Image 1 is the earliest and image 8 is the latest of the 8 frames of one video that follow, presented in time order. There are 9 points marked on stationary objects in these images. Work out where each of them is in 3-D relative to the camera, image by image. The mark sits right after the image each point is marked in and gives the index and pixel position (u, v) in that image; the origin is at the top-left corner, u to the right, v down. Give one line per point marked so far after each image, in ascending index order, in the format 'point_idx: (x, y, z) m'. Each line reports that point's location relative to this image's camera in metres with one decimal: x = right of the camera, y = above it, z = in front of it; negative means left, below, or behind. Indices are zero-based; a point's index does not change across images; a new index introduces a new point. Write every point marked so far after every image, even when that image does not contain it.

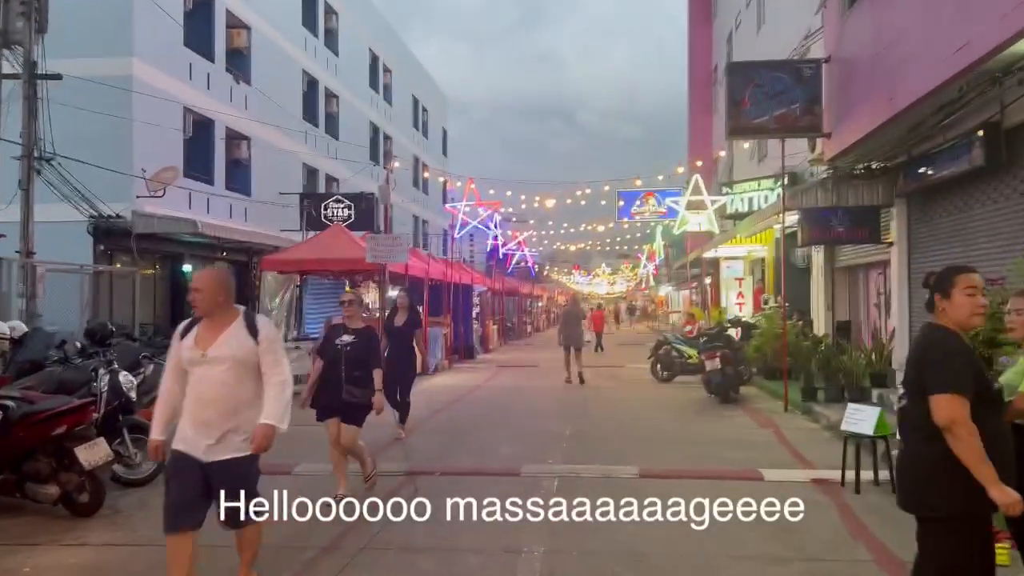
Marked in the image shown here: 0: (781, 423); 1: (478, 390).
0: (+4.1, -2.0, +11.8) m
1: (-0.5, -2.2, +18.5) m
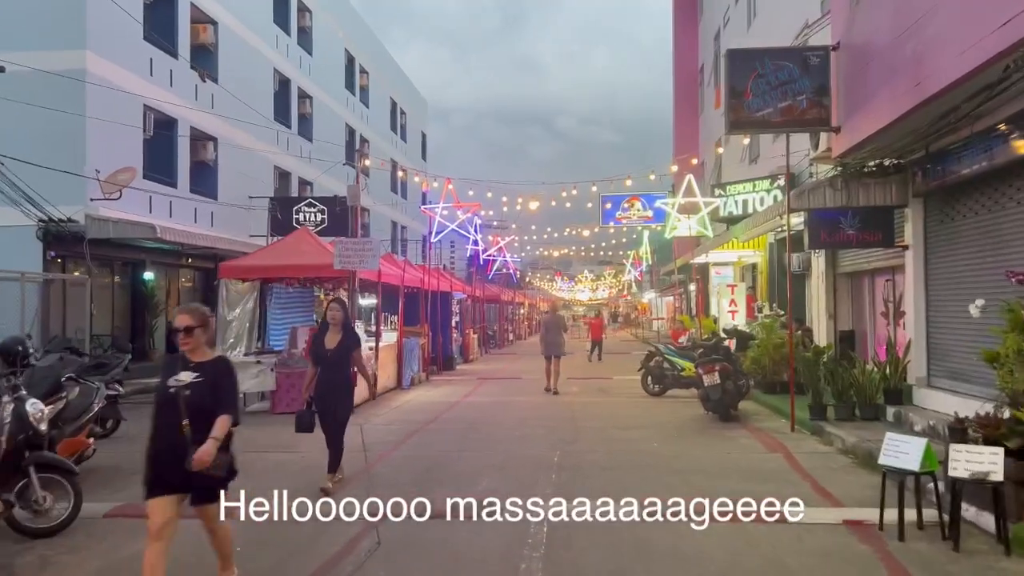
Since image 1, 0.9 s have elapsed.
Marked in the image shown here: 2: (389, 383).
0: (+3.8, -2.2, +10.7) m
1: (-0.9, -2.4, +17.2) m
2: (-2.9, -2.2, +18.2) m
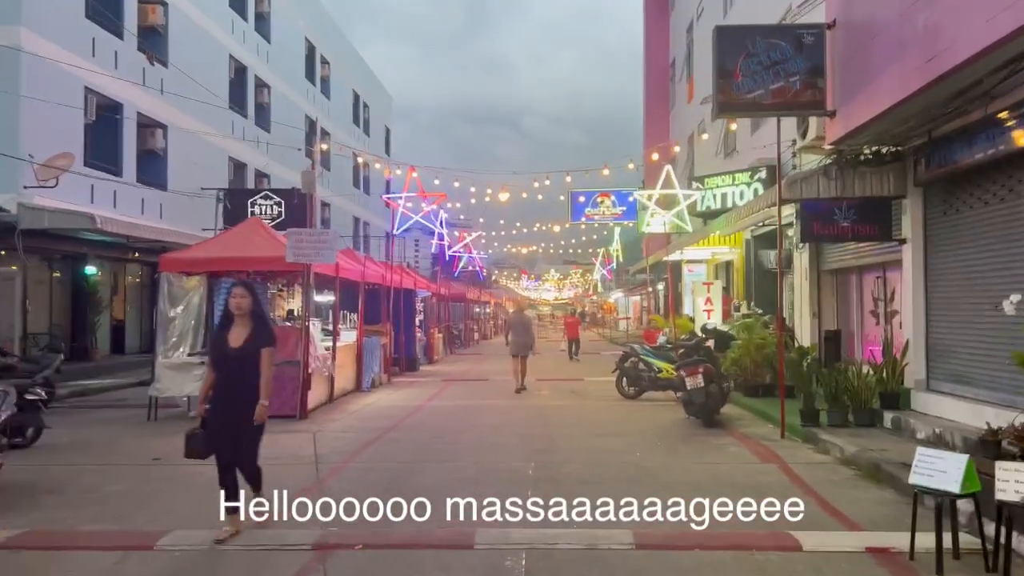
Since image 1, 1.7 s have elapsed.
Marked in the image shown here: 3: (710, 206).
0: (+3.4, -2.1, +9.9) m
1: (-1.6, -2.3, +16.2) m
2: (-3.6, -2.1, +17.0) m
3: (+4.8, +2.0, +18.6) m
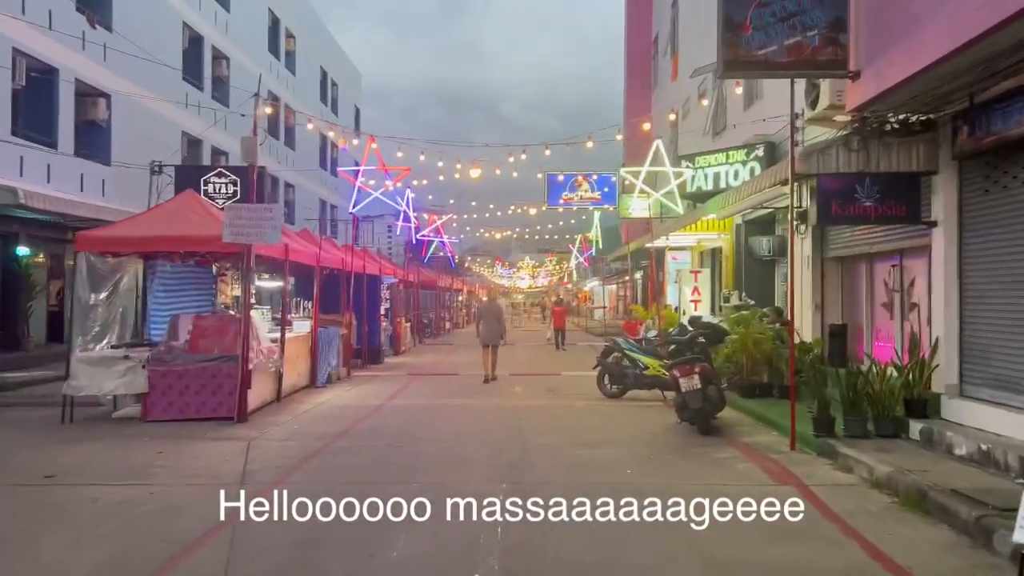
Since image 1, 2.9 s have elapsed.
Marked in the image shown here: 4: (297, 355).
0: (+3.1, -2.0, +8.4) m
1: (-2.1, -2.1, +14.5) m
2: (-4.2, -1.9, +15.3) m
3: (+4.2, +2.2, +17.1) m
4: (-4.2, -1.3, +15.2) m
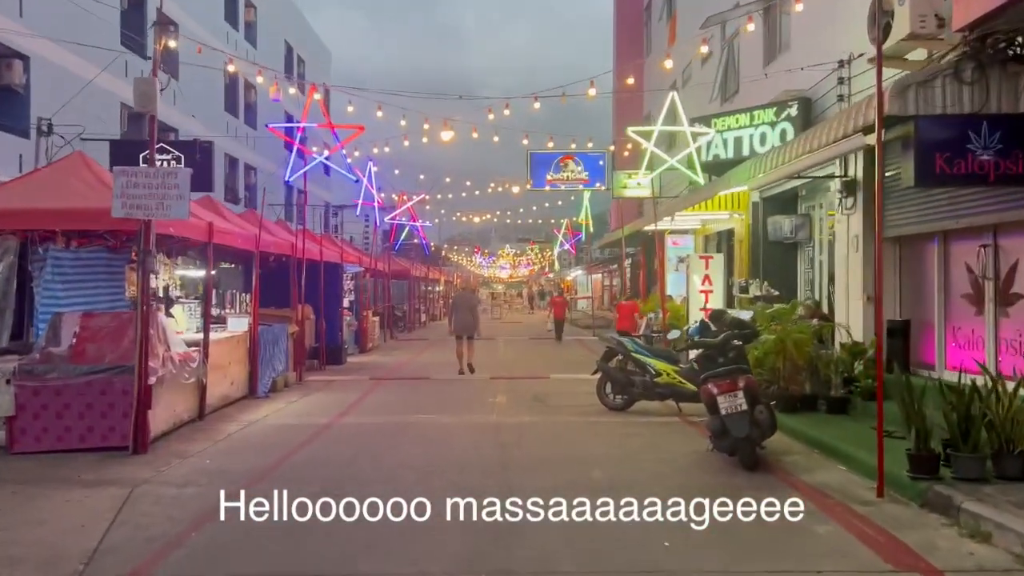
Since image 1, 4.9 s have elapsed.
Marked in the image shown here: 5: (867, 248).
0: (+2.9, -1.9, +5.8) m
1: (-2.4, -1.9, +11.8) m
2: (-4.5, -1.7, +12.5) m
3: (+3.8, +2.5, +14.5) m
4: (-4.5, -1.1, +12.4) m
5: (+5.0, +0.6, +11.0) m
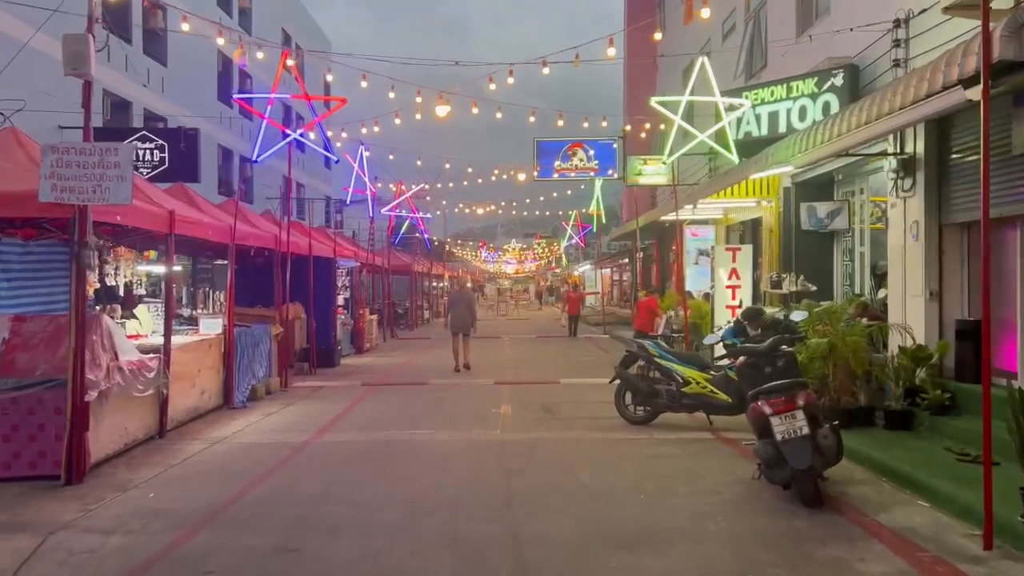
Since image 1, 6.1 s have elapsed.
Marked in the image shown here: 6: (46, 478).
0: (+3.0, -1.8, +4.3) m
1: (-2.3, -1.8, +10.4) m
2: (-4.4, -1.7, +11.1) m
3: (+3.9, +2.5, +12.9) m
4: (-4.4, -1.1, +11.0) m
5: (+5.1, +0.6, +9.4) m
6: (-4.5, -1.8, +7.6) m
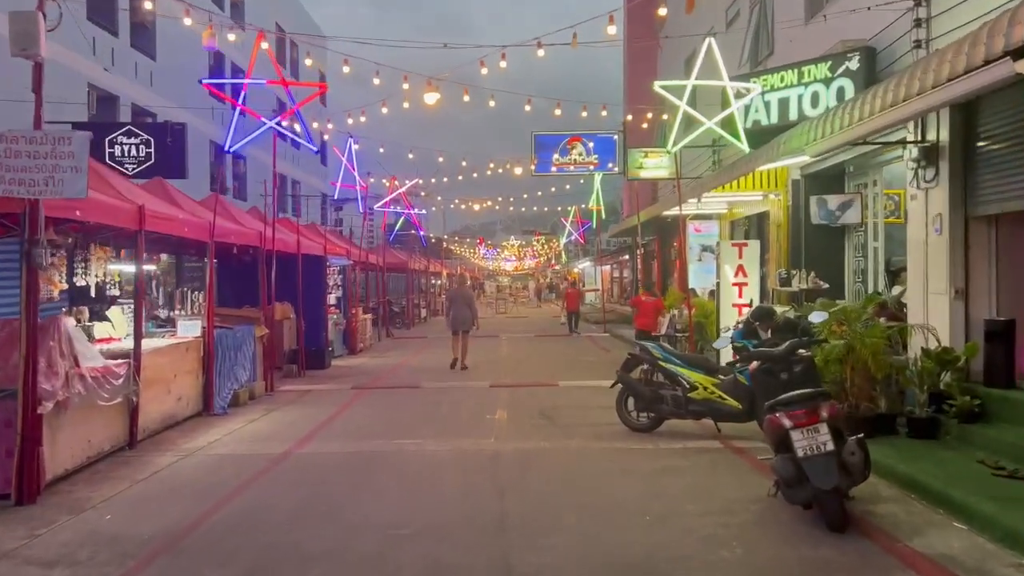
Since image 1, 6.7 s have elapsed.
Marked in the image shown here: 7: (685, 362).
0: (+2.9, -1.8, +3.7) m
1: (-2.4, -1.8, +9.7) m
2: (-4.5, -1.7, +10.5) m
3: (+3.8, +2.6, +12.3) m
4: (-4.5, -1.1, +10.4) m
5: (+5.0, +0.7, +8.8) m
6: (-4.6, -1.9, +6.9) m
7: (+2.0, -0.9, +9.1) m
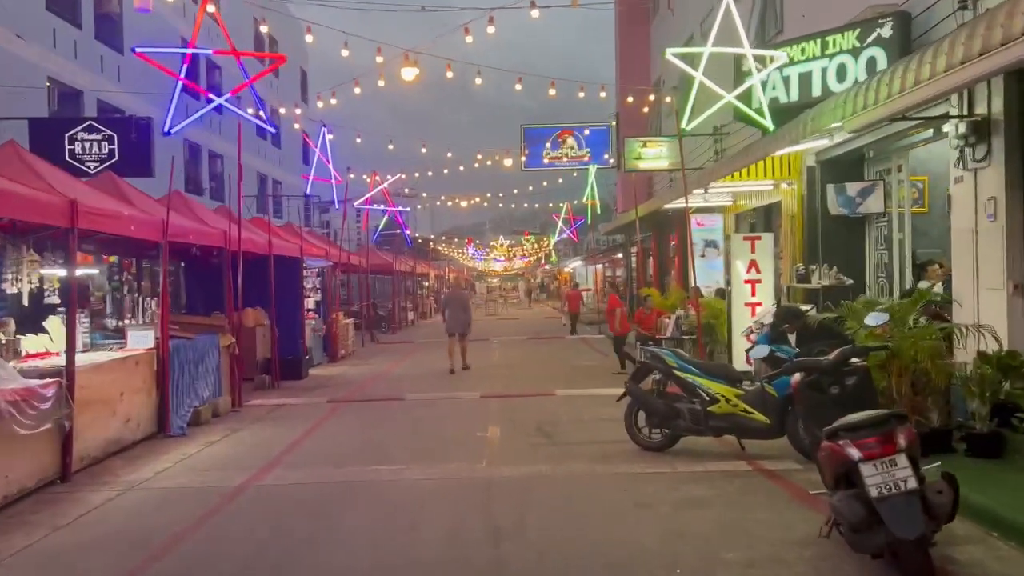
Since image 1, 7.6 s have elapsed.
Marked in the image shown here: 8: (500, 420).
0: (+2.9, -1.8, +2.5) m
1: (-2.4, -1.9, +8.5) m
2: (-4.6, -1.7, +9.2) m
3: (+3.6, +2.6, +11.1) m
4: (-4.6, -1.2, +9.1) m
5: (+4.9, +0.7, +7.7) m
6: (-4.6, -1.9, +5.7) m
7: (+2.0, -0.9, +7.9) m
8: (-0.2, -1.8, +10.1) m
